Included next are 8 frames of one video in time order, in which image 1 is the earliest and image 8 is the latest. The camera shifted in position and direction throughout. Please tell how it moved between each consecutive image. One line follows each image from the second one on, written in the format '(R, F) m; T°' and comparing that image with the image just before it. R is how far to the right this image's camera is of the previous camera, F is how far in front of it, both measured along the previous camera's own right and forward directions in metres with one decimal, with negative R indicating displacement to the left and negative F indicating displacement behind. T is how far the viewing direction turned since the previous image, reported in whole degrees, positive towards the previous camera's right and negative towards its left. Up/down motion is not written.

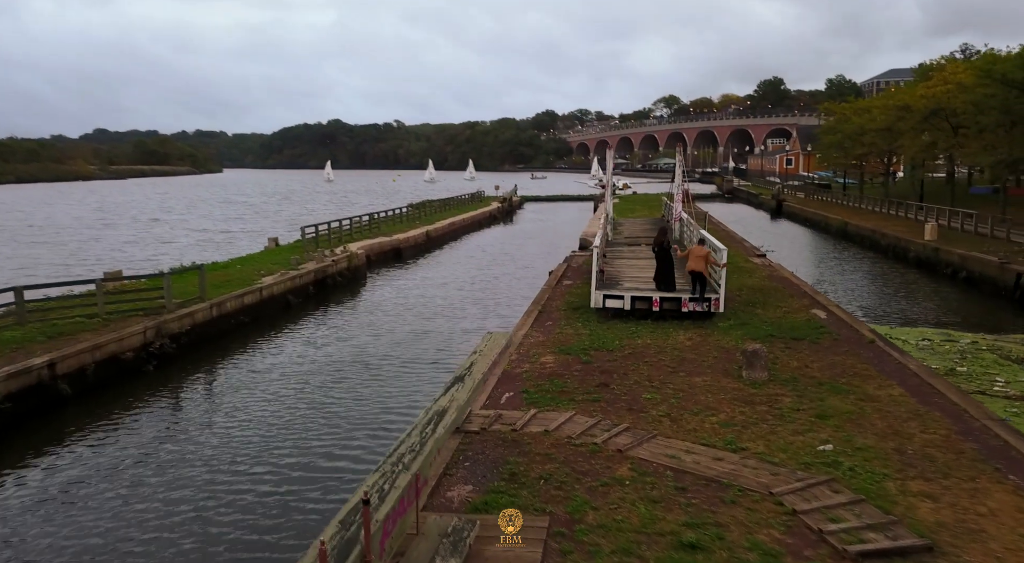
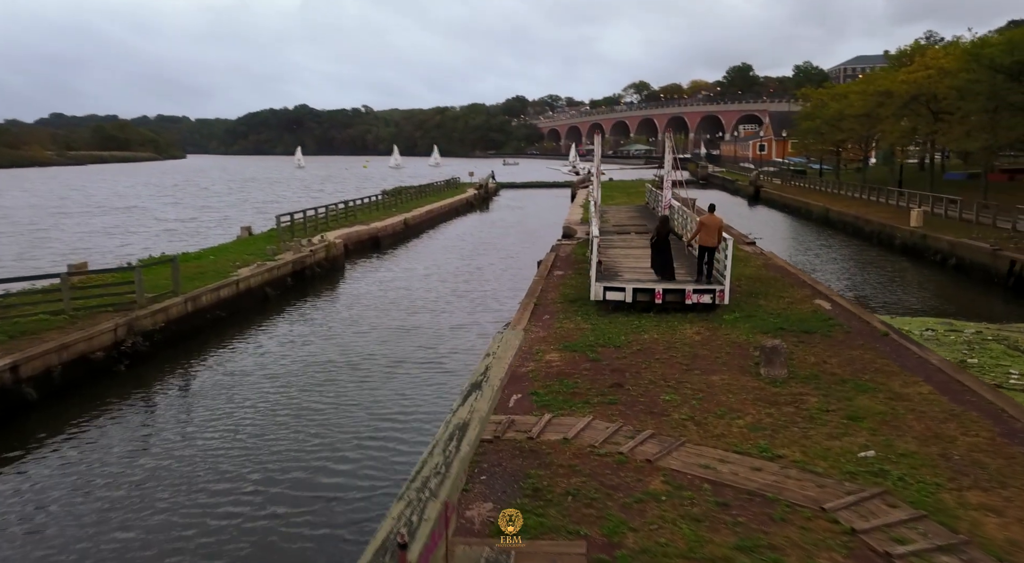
(-0.4, +0.6) m; +2°
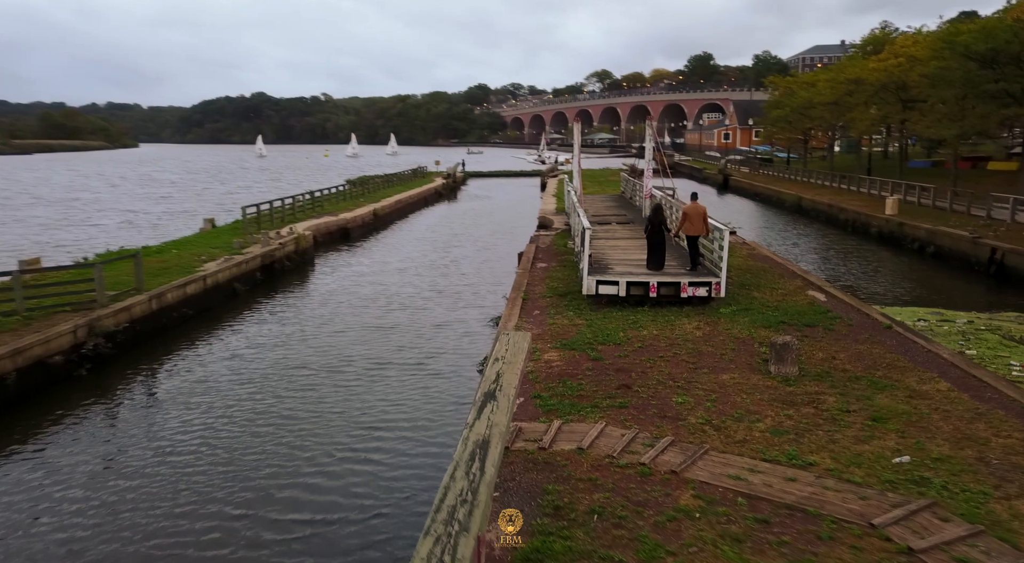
(-0.4, +0.6) m; +3°
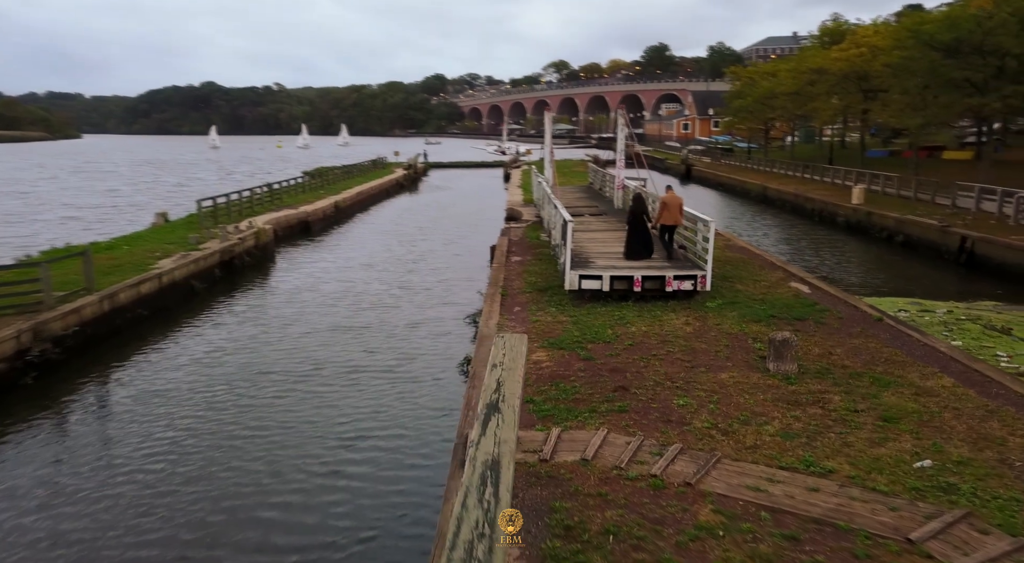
(-0.3, +0.5) m; +3°
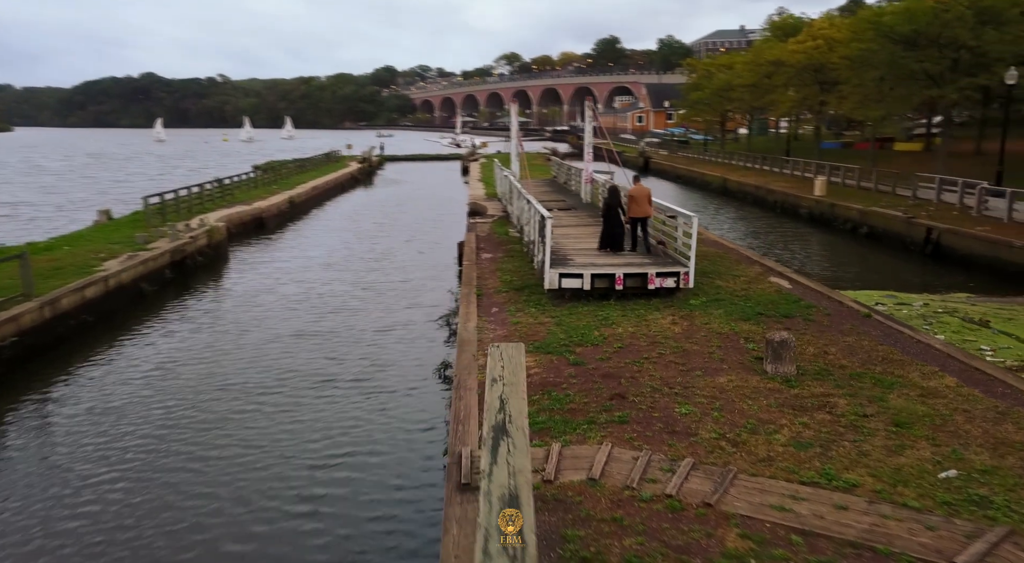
(-0.4, +0.6) m; +4°
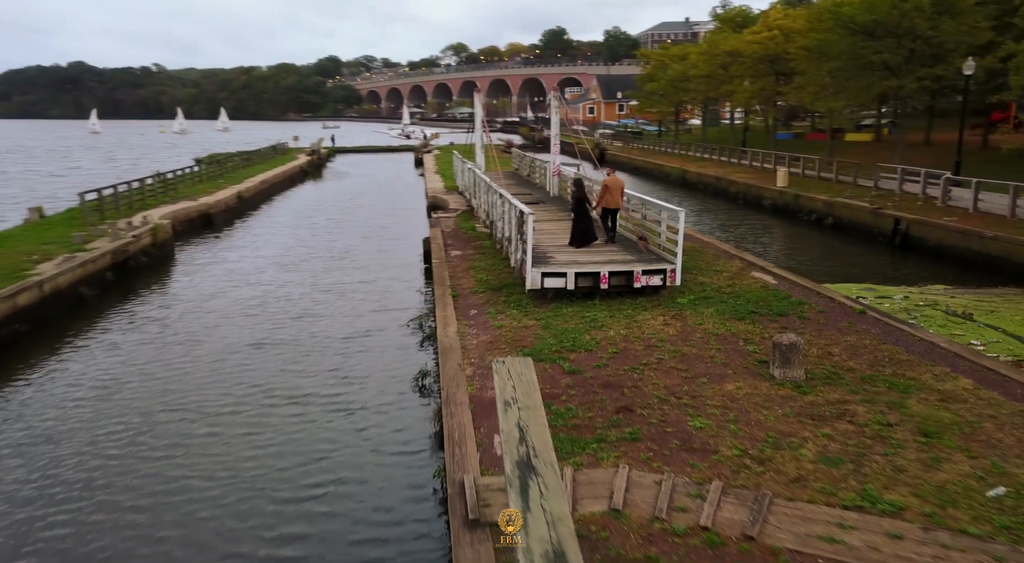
(-0.4, +0.7) m; +4°
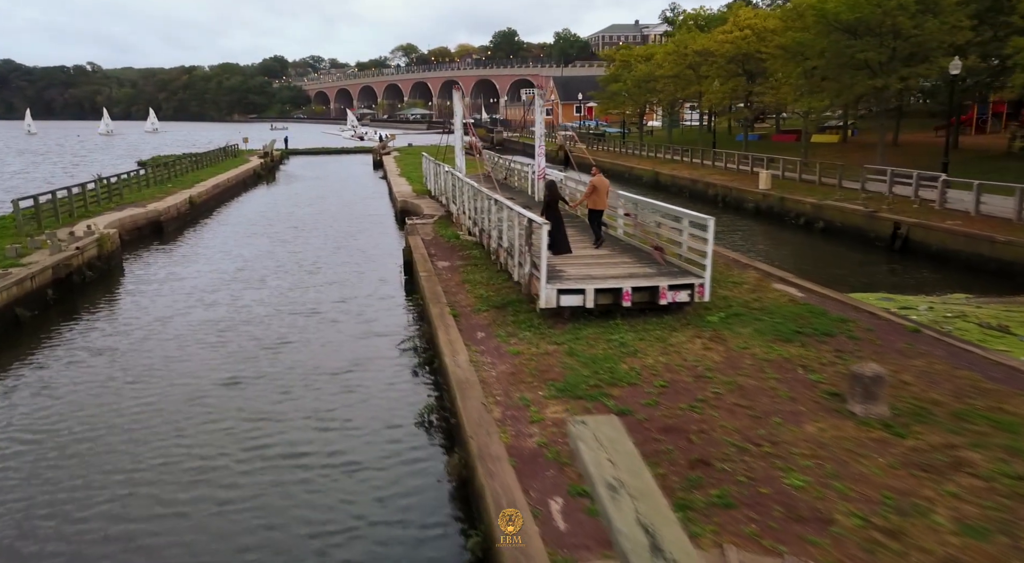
(-0.8, +1.3) m; +4°
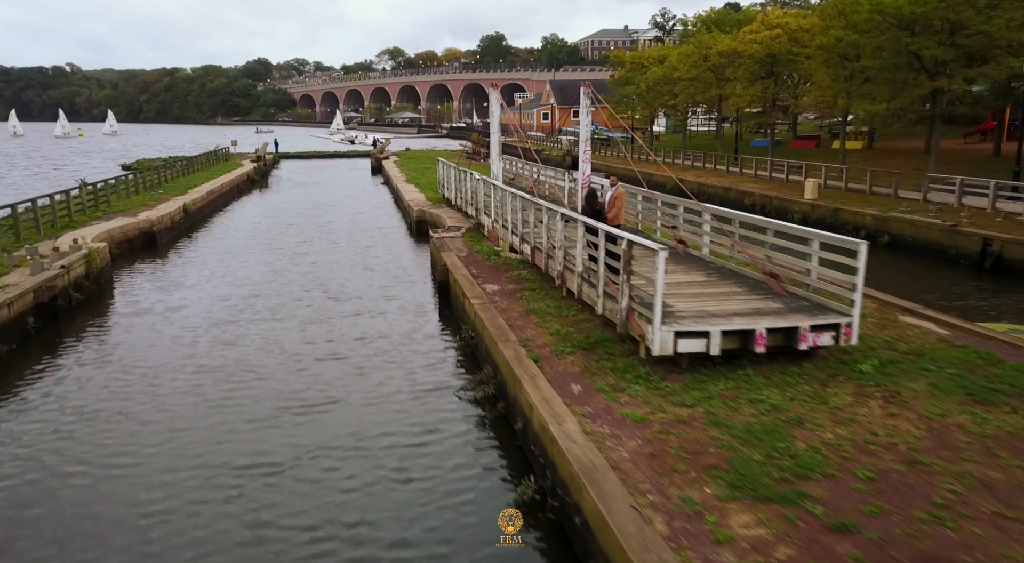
(-1.3, +2.0) m; +1°
